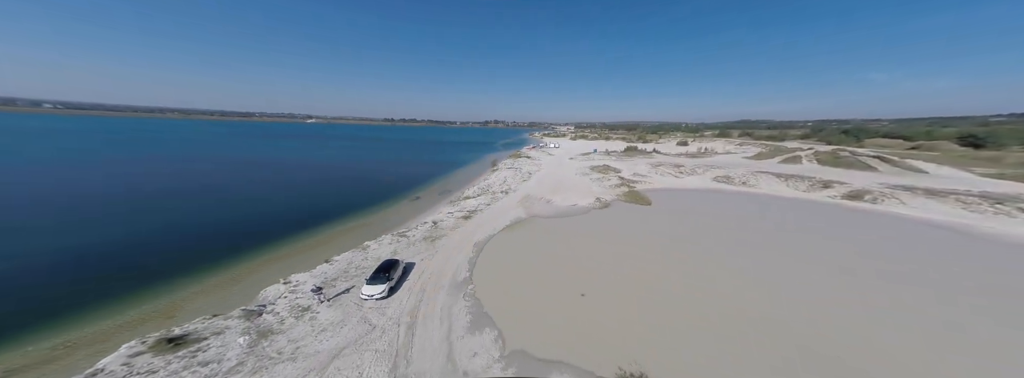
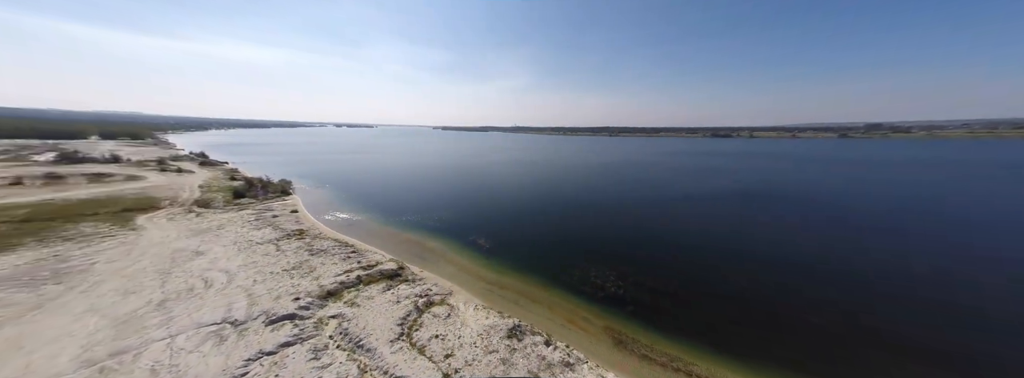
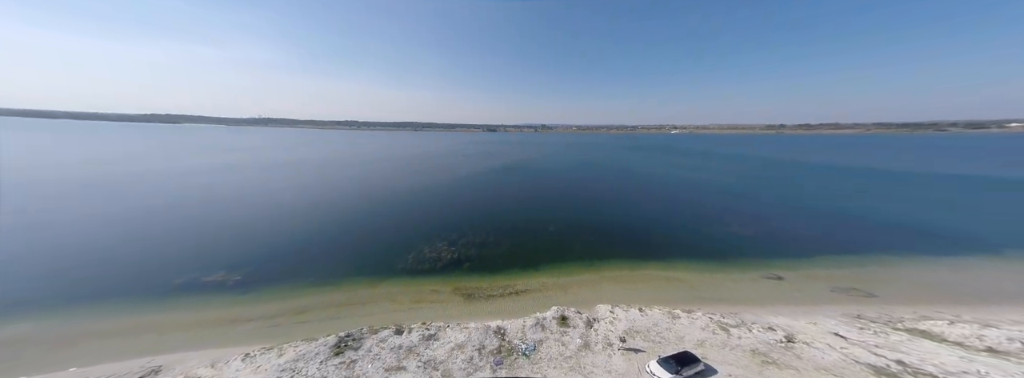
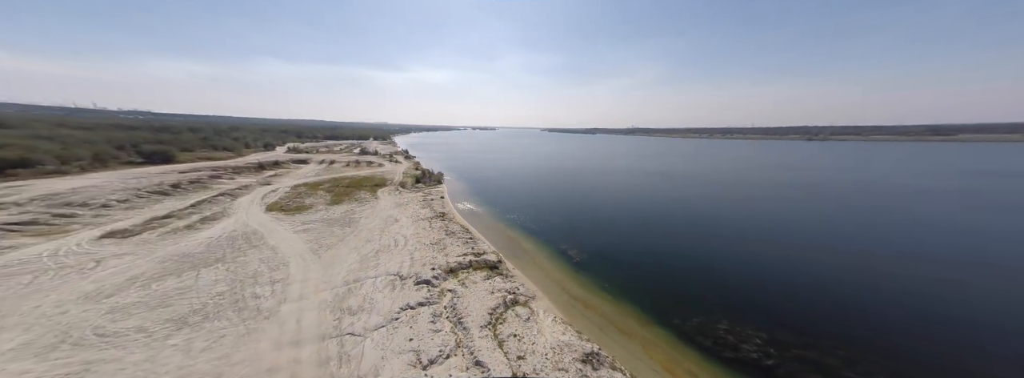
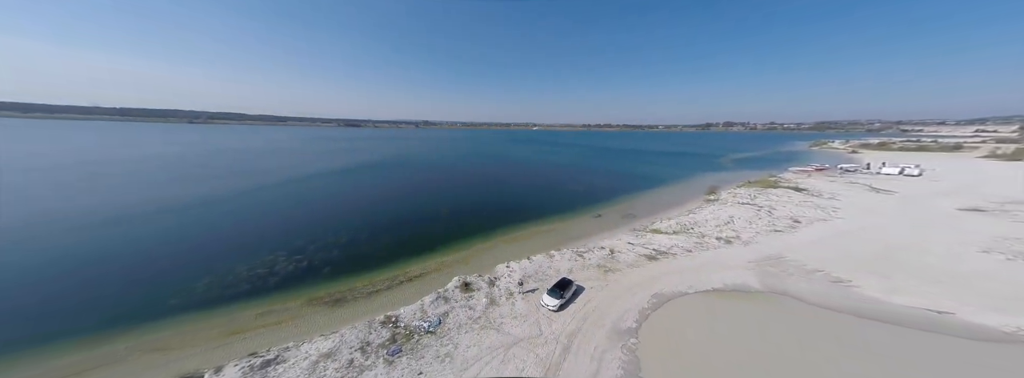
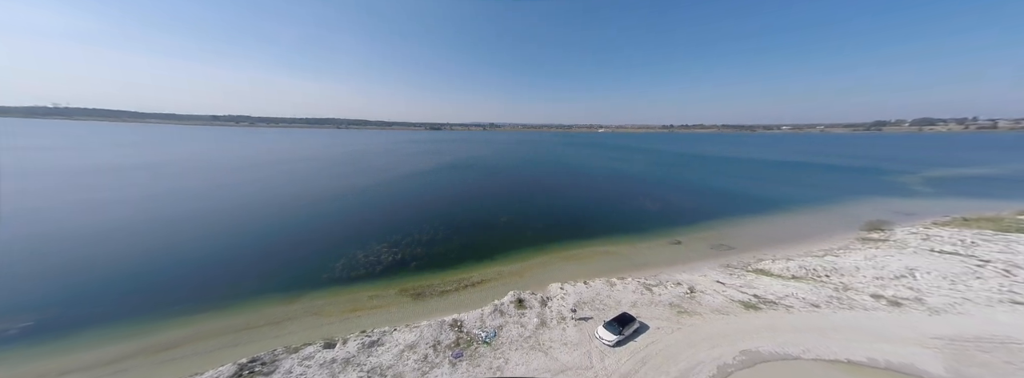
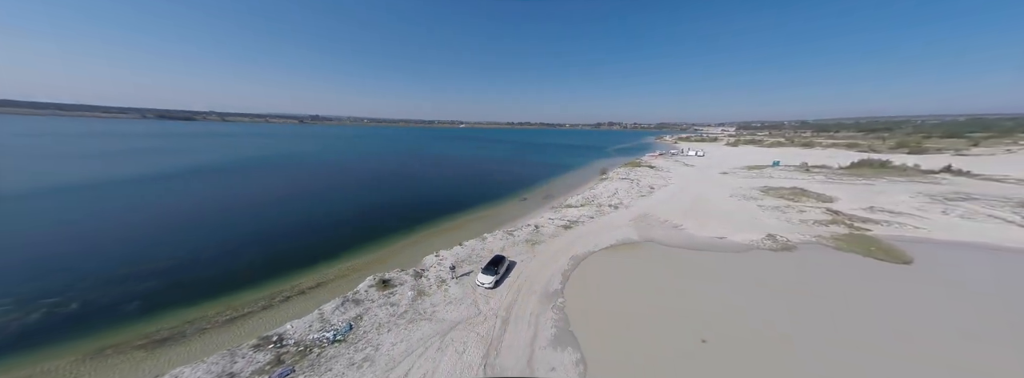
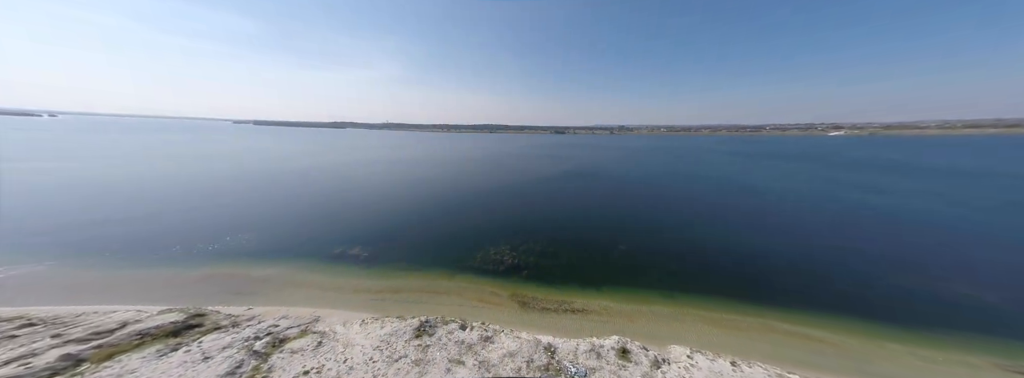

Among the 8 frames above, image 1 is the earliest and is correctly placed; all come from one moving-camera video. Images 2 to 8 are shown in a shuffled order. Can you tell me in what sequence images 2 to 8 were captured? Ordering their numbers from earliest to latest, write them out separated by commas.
7, 5, 6, 3, 8, 2, 4
